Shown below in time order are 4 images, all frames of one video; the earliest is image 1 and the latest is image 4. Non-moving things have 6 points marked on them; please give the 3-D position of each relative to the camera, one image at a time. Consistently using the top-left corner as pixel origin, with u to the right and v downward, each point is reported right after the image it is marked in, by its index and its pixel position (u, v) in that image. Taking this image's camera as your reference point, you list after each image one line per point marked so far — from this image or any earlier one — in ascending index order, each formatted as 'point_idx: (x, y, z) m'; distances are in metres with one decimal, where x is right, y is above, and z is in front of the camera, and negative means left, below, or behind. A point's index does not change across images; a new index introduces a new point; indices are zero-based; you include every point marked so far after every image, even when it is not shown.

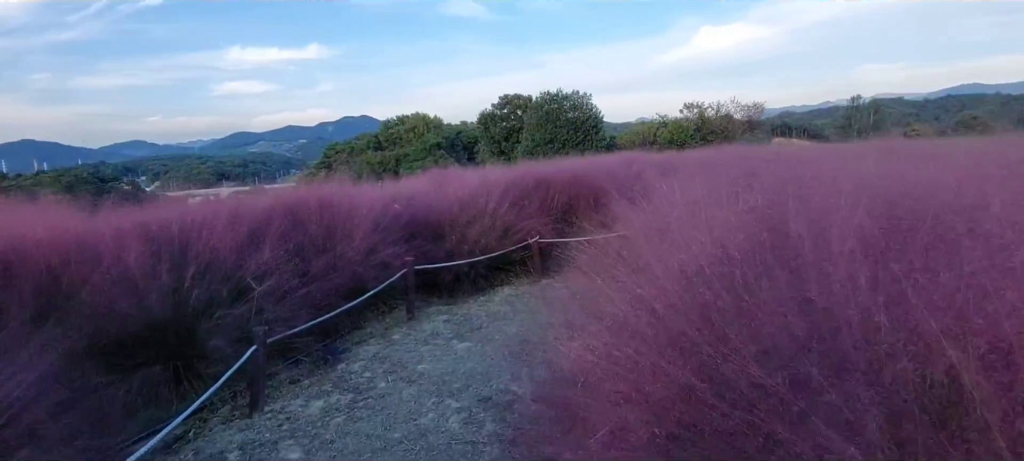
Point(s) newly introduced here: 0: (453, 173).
0: (-1.6, +1.6, +13.8) m
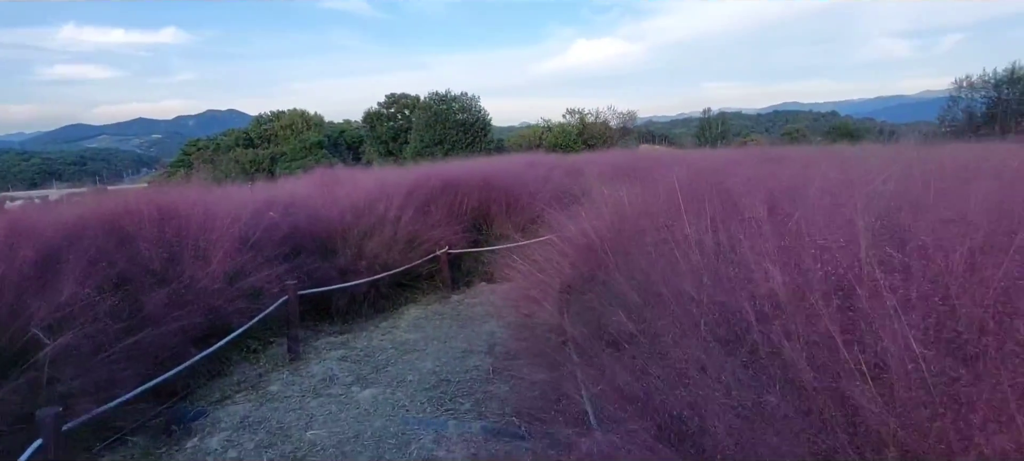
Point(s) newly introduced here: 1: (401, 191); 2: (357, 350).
0: (-4.1, +1.4, +12.0) m
1: (-1.9, +0.7, +8.7) m
2: (-2.0, -1.5, +6.3) m
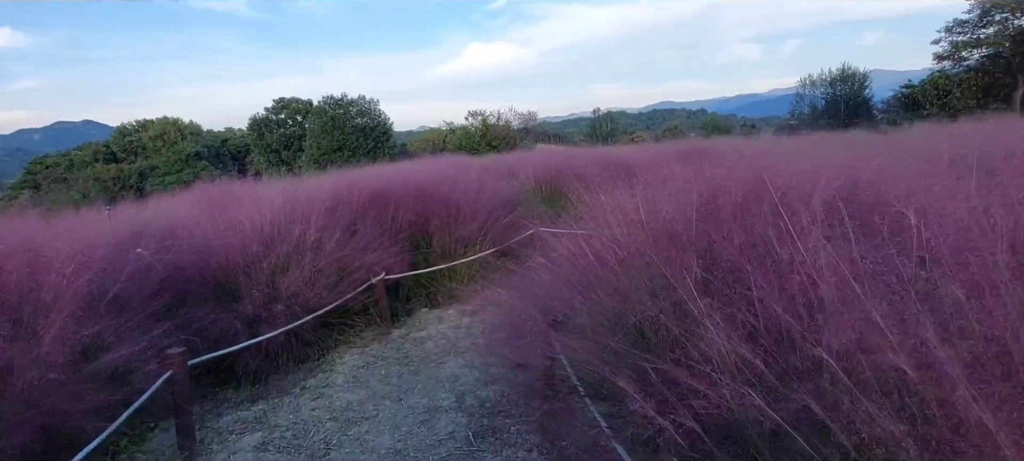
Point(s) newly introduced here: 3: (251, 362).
0: (-5.5, +0.8, +9.9) m
1: (-2.7, +0.3, +7.1) m
2: (-2.2, -1.9, +4.7) m
3: (-2.9, -1.5, +5.5) m
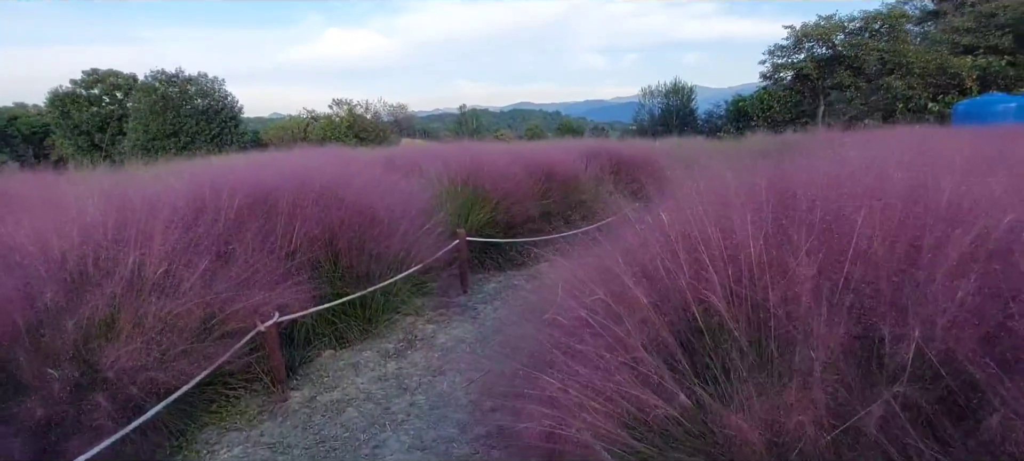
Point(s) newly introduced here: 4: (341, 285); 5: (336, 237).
0: (-6.7, +0.6, +6.7) m
1: (-3.2, +0.1, +4.7) m
2: (-2.1, -2.1, +2.5) m
3: (-2.9, -1.7, +3.1) m
4: (-2.1, -0.7, +6.0) m
5: (-2.2, -0.1, +6.1) m
